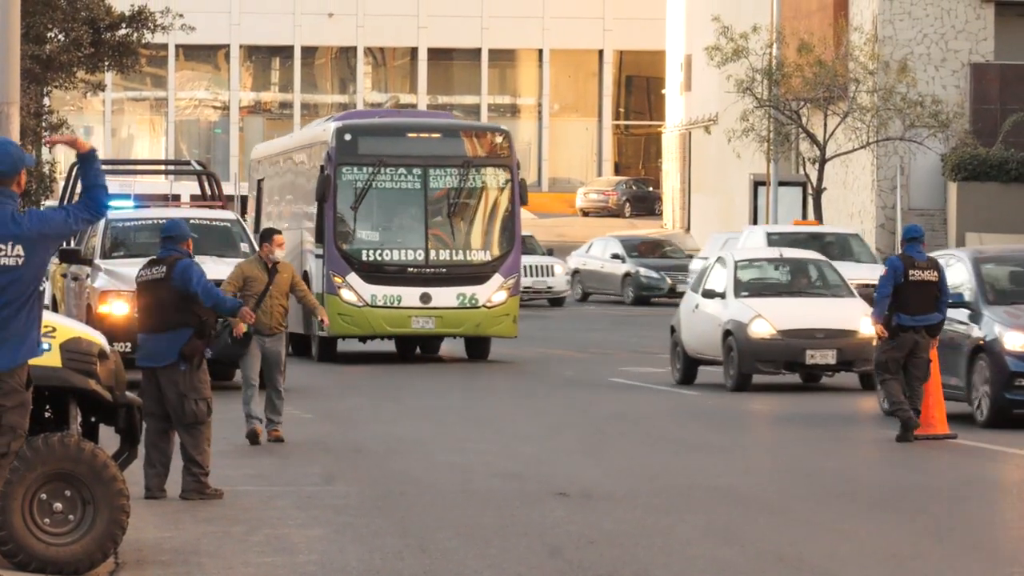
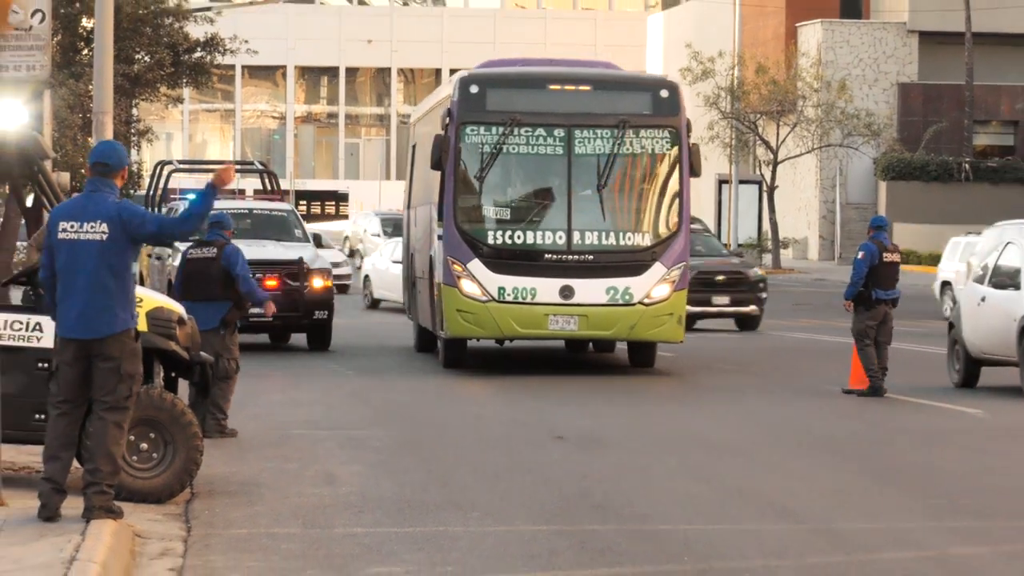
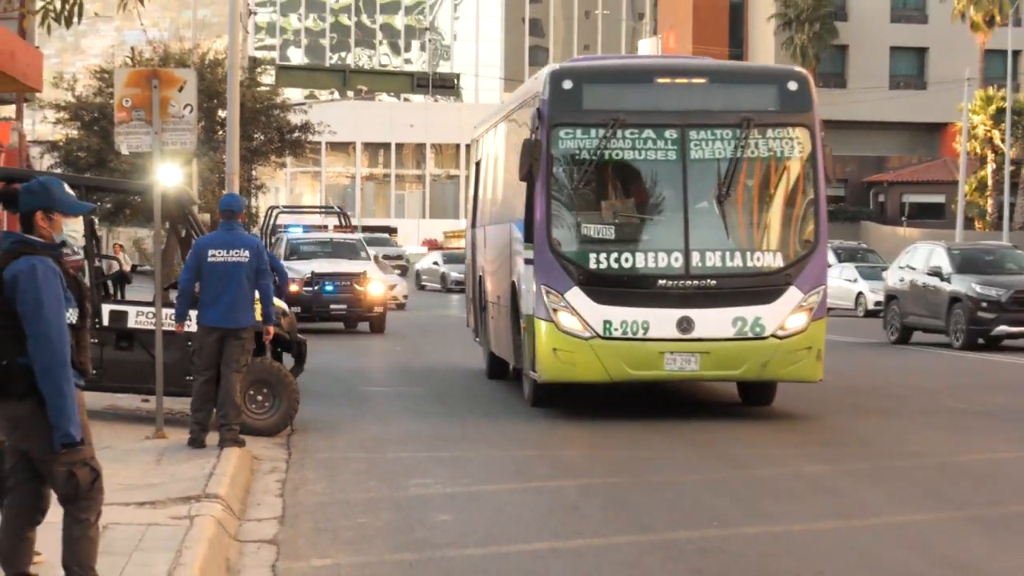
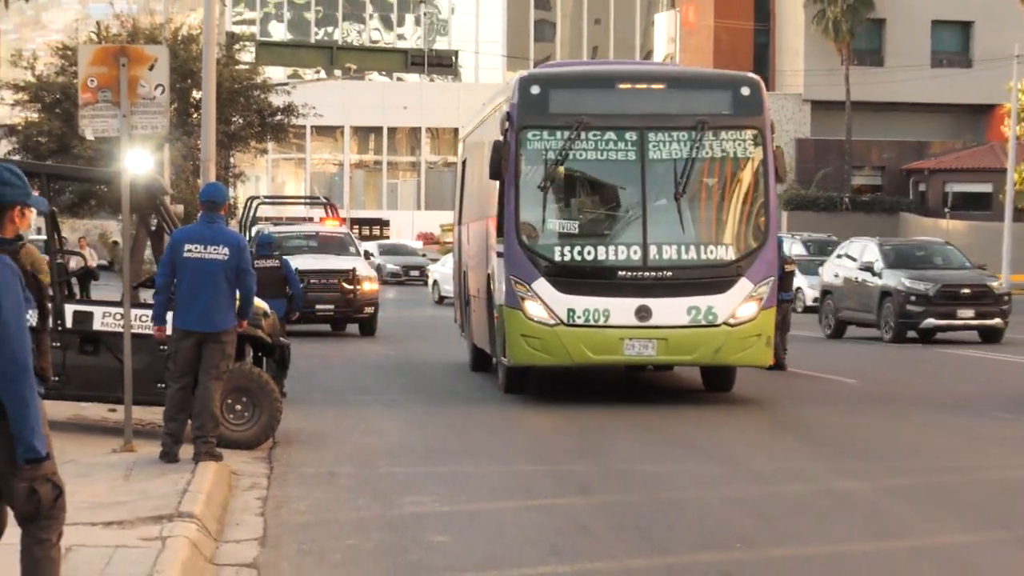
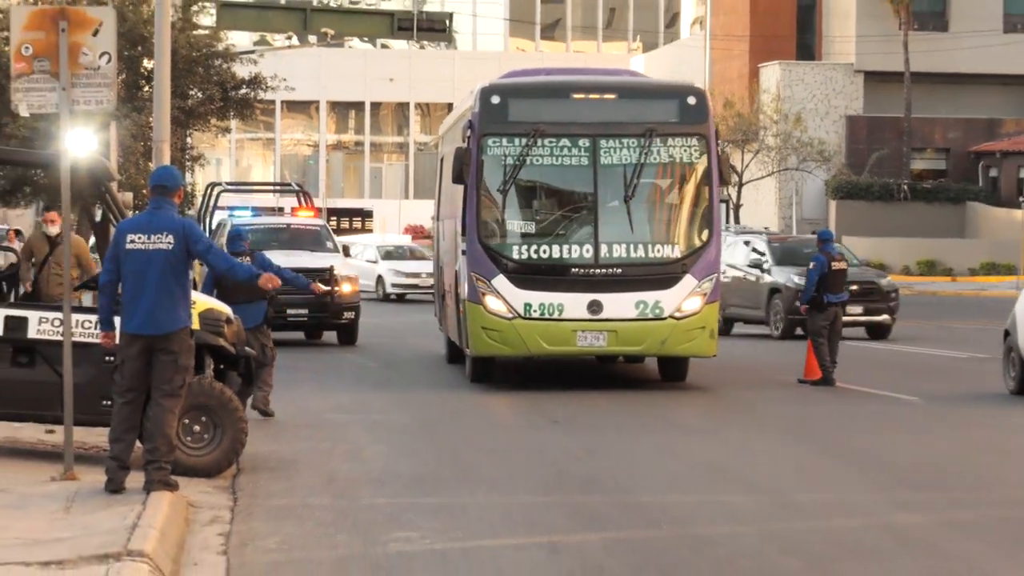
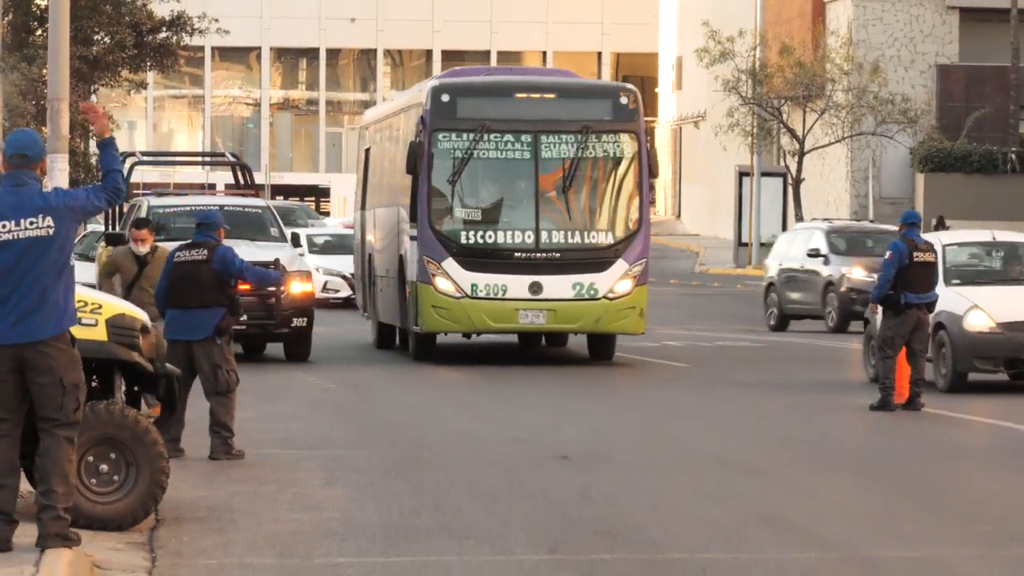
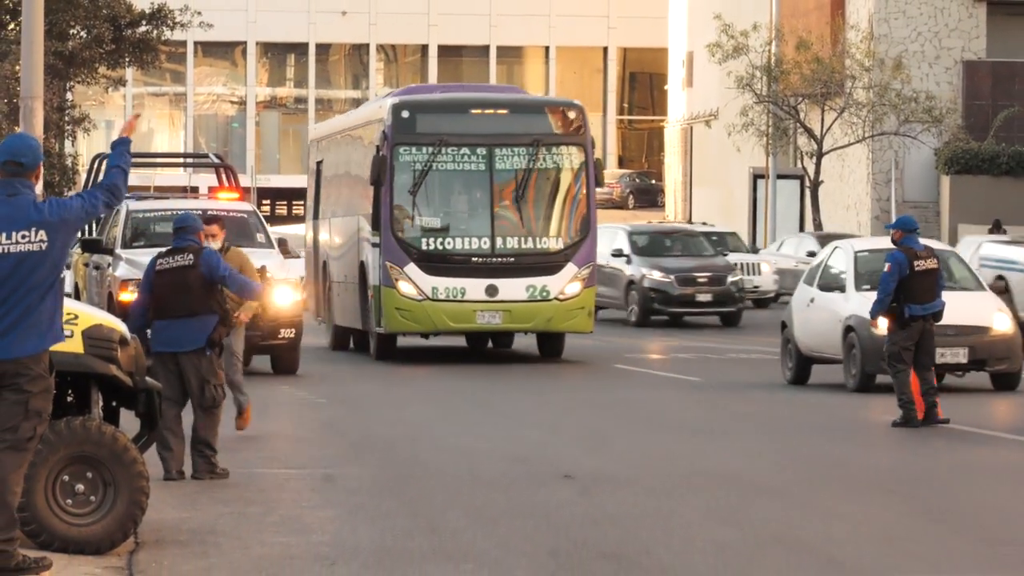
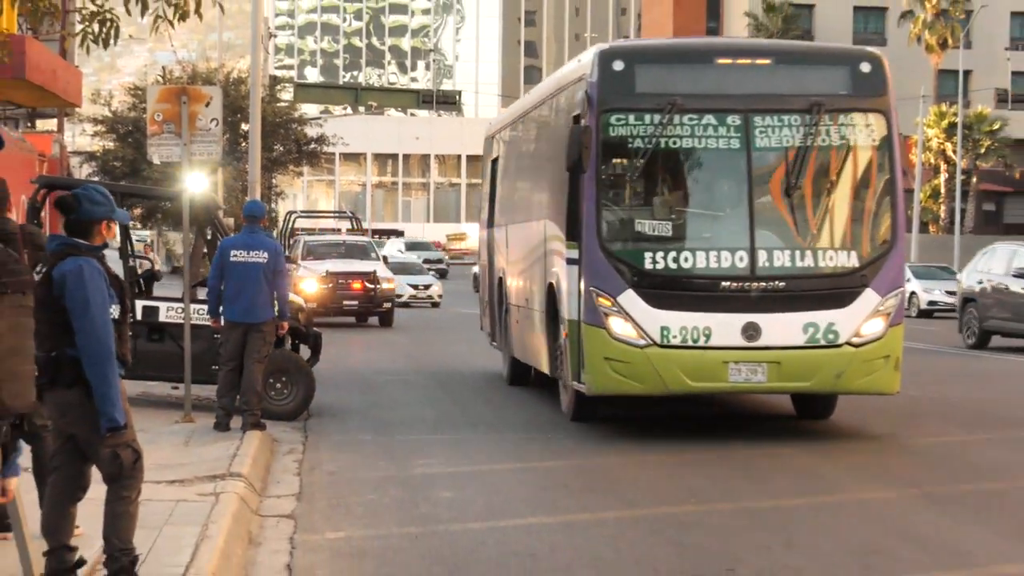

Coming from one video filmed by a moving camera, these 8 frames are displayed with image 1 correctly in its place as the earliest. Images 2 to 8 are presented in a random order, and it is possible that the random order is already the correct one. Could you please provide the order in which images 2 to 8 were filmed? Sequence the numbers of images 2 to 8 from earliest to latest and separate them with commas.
7, 6, 2, 5, 4, 3, 8
